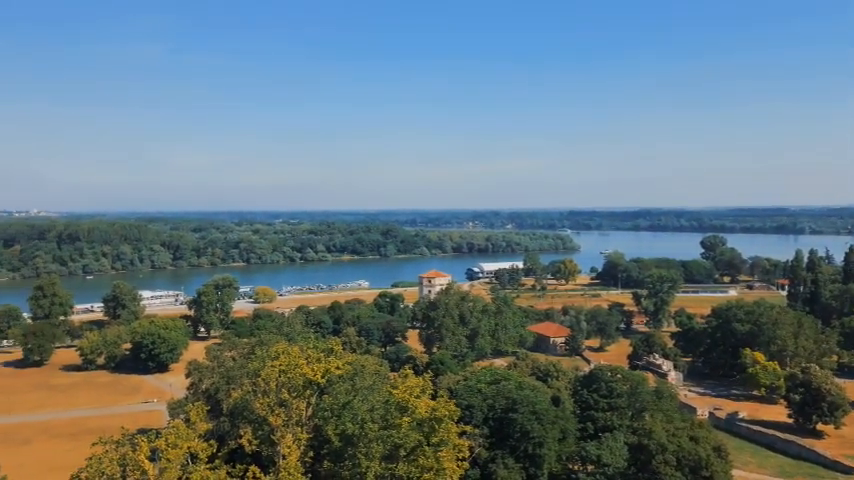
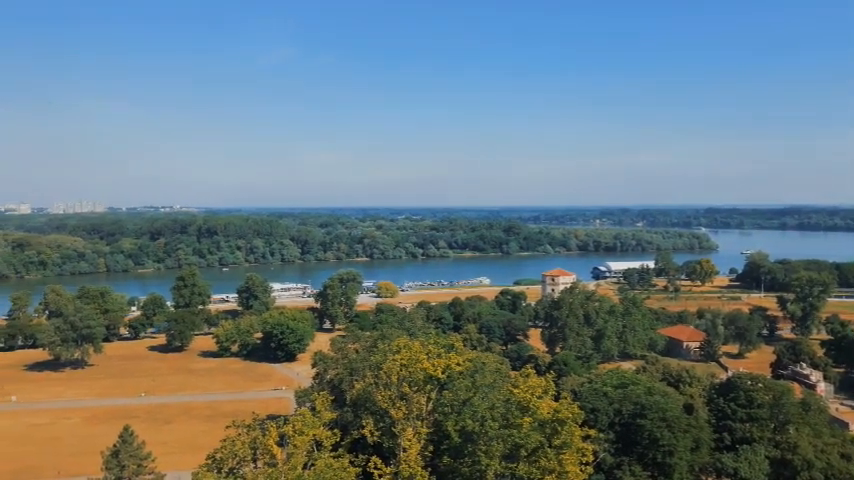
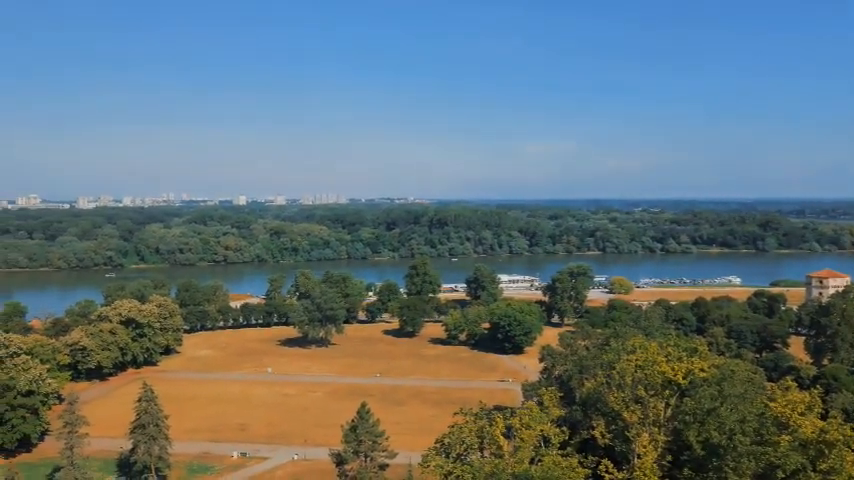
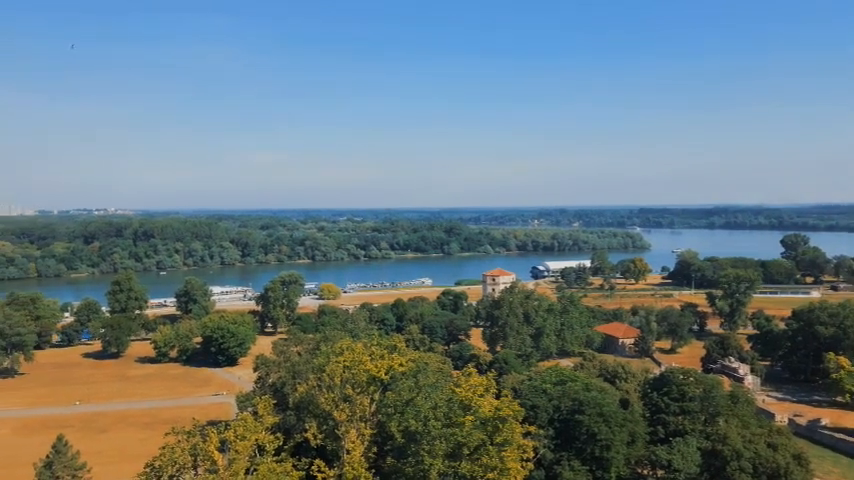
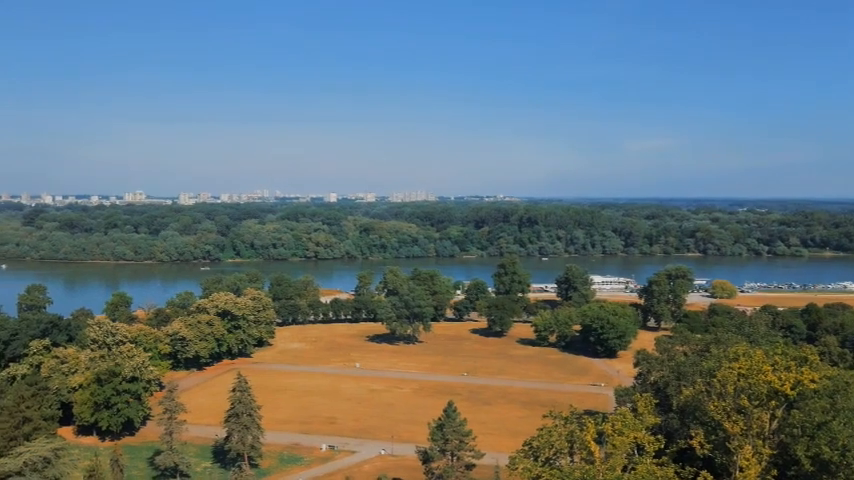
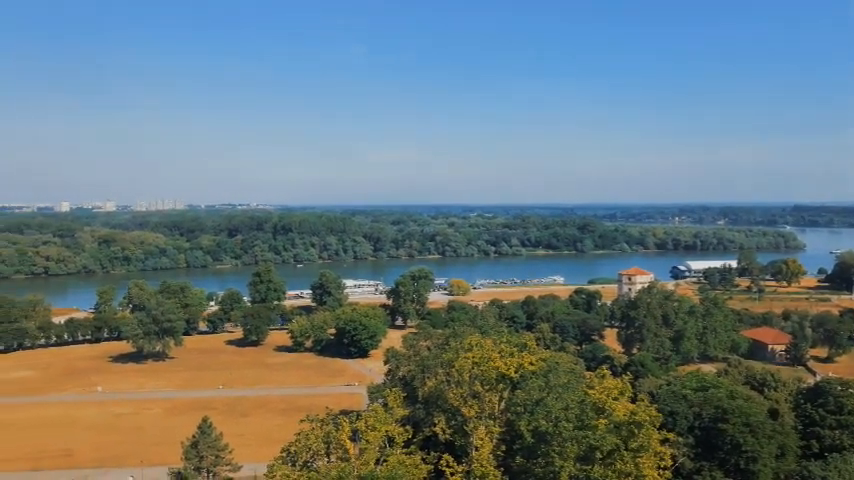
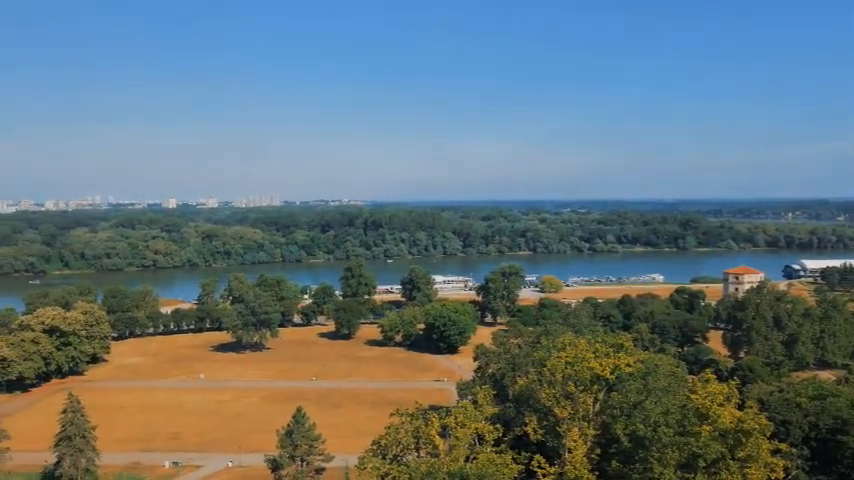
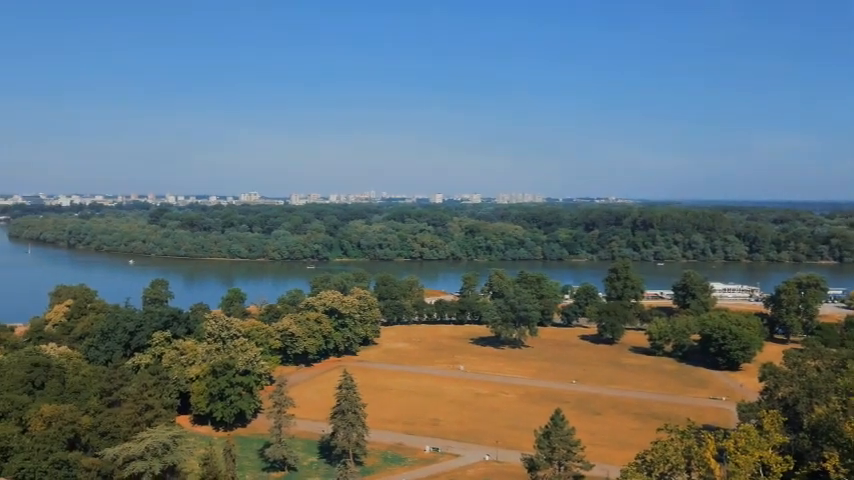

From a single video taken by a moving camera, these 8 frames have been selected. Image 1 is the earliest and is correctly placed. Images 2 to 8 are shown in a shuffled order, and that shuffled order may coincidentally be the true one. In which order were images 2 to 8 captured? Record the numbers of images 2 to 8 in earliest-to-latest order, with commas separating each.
4, 2, 6, 7, 3, 5, 8
